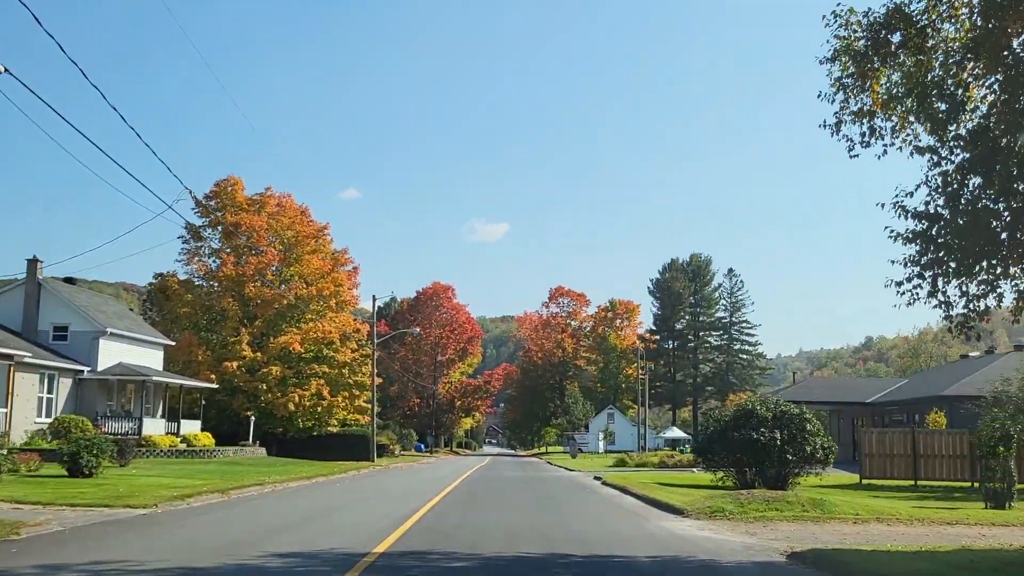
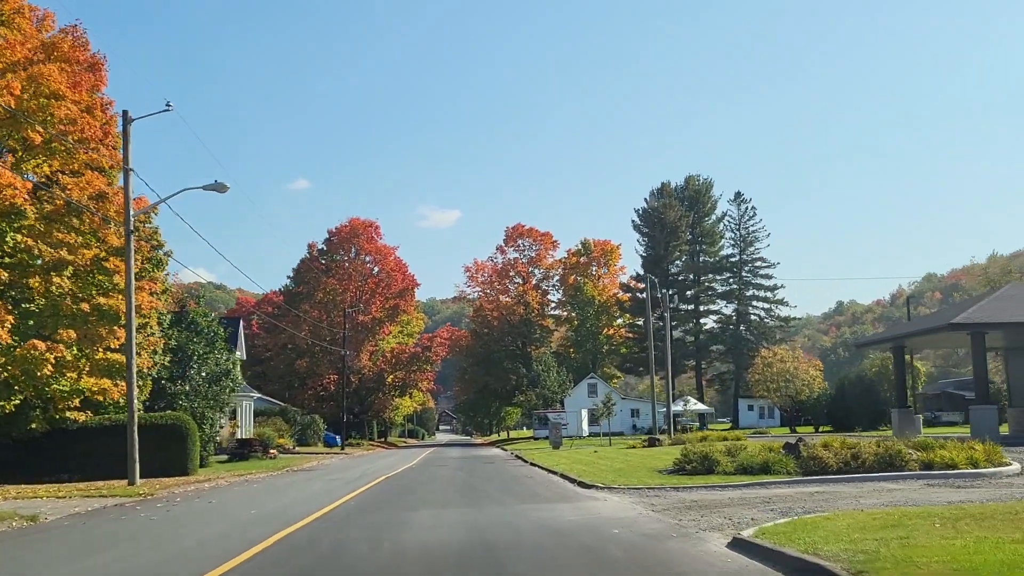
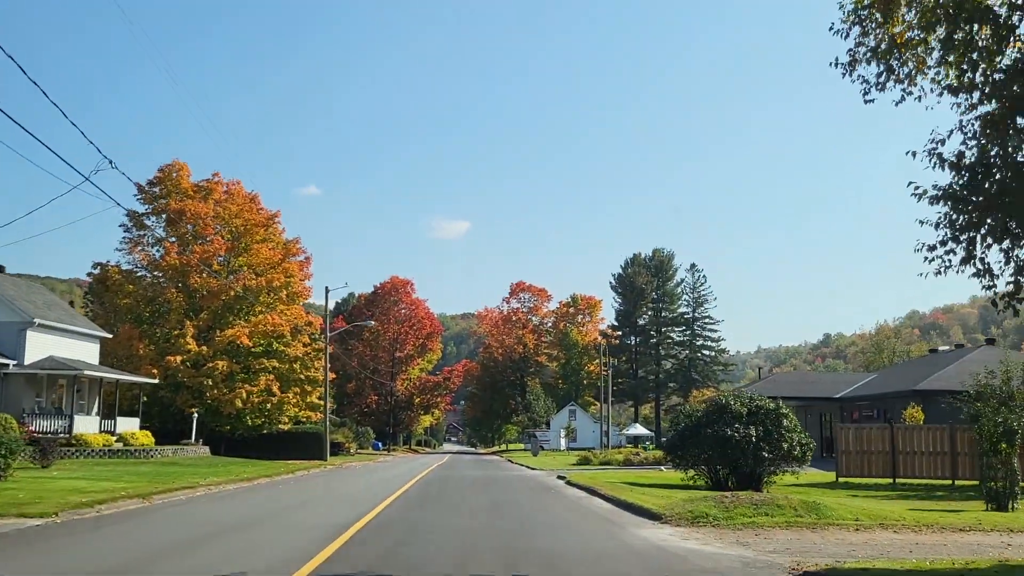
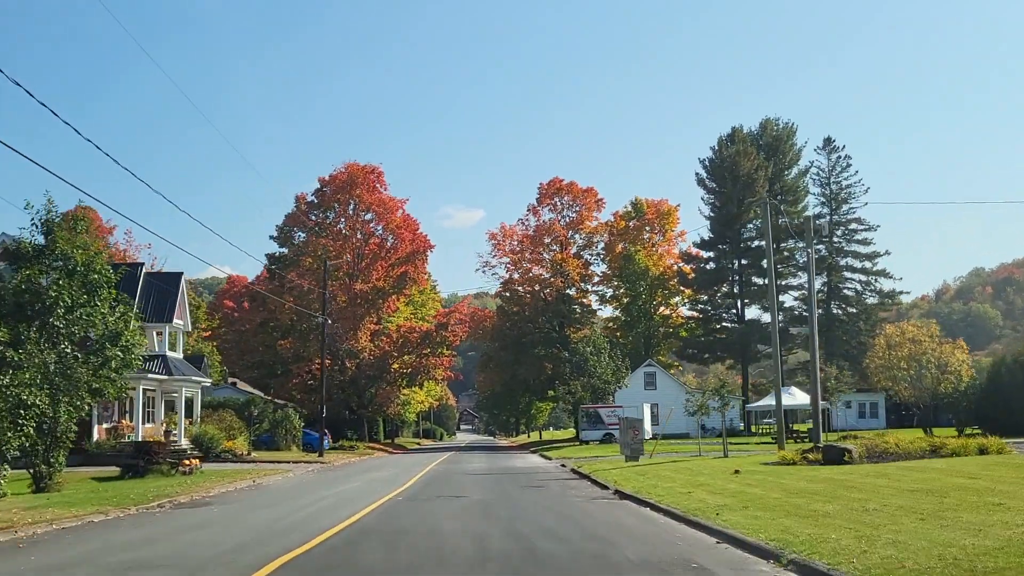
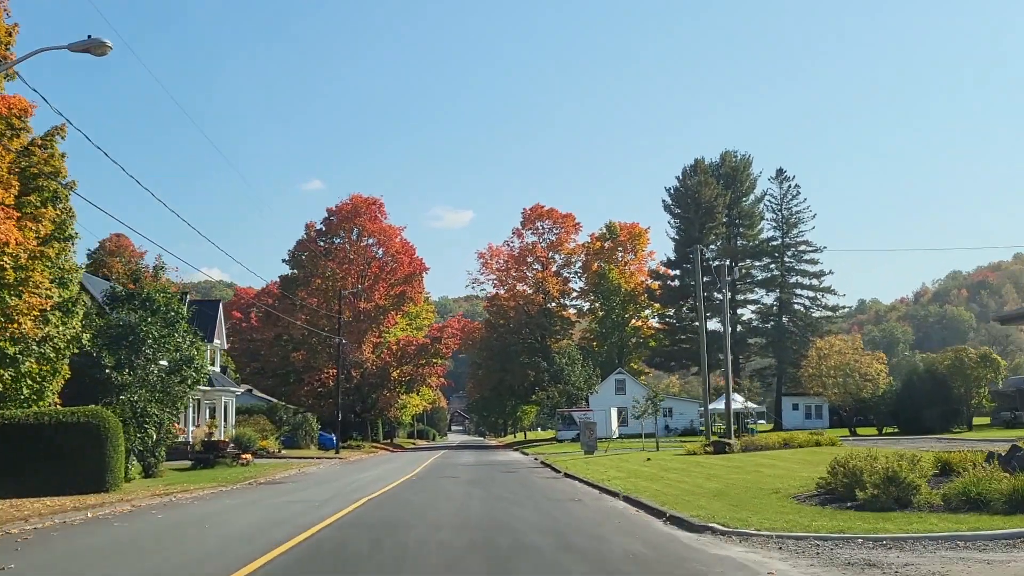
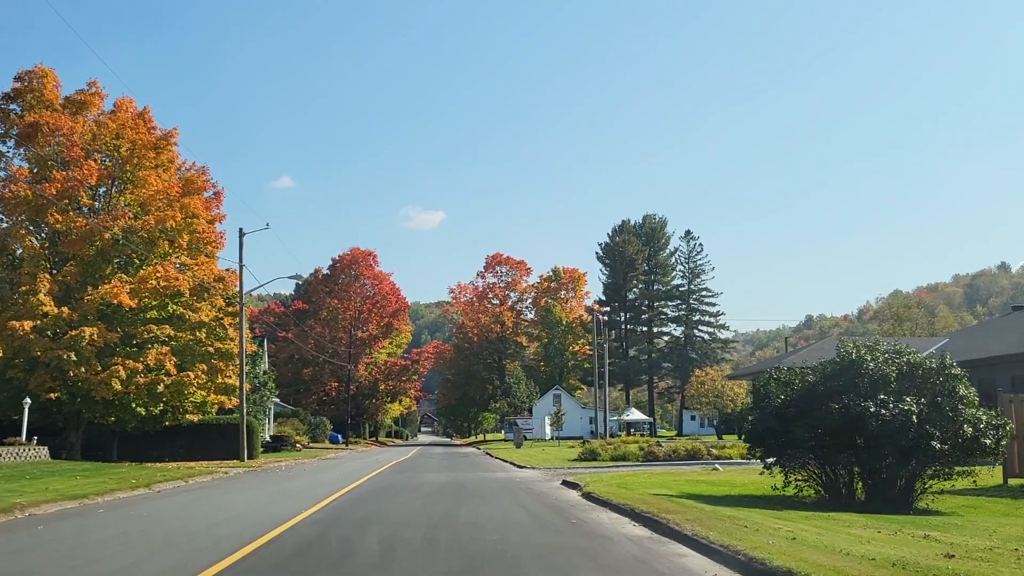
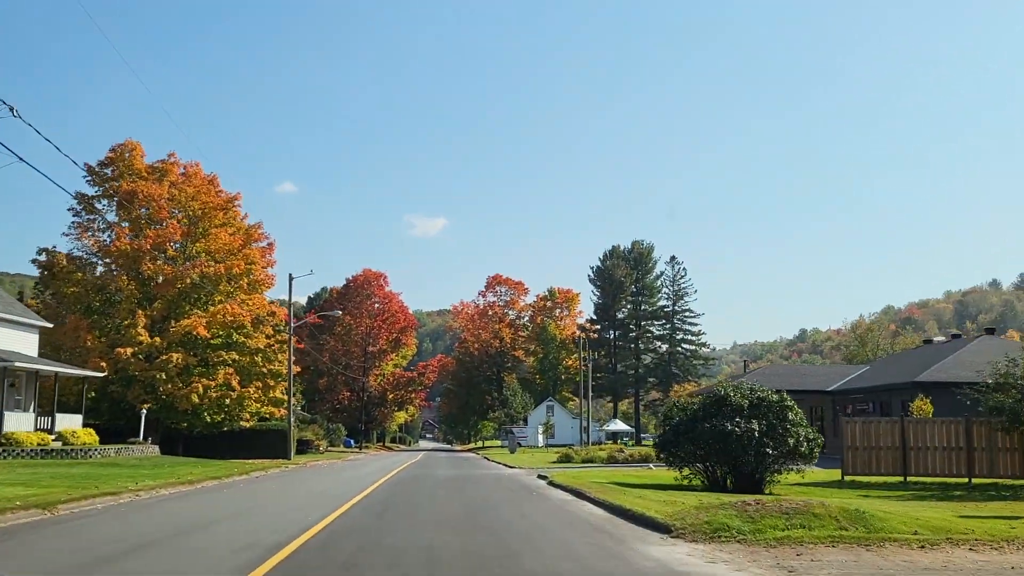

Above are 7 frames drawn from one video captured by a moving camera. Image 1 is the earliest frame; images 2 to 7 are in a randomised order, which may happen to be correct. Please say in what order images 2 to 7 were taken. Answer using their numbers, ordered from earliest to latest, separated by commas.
3, 7, 6, 2, 5, 4
